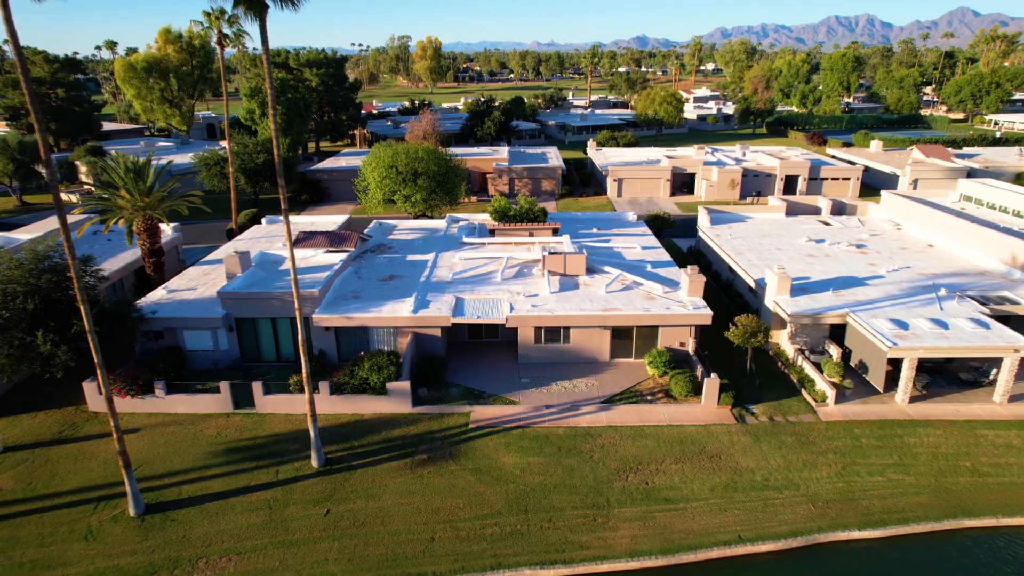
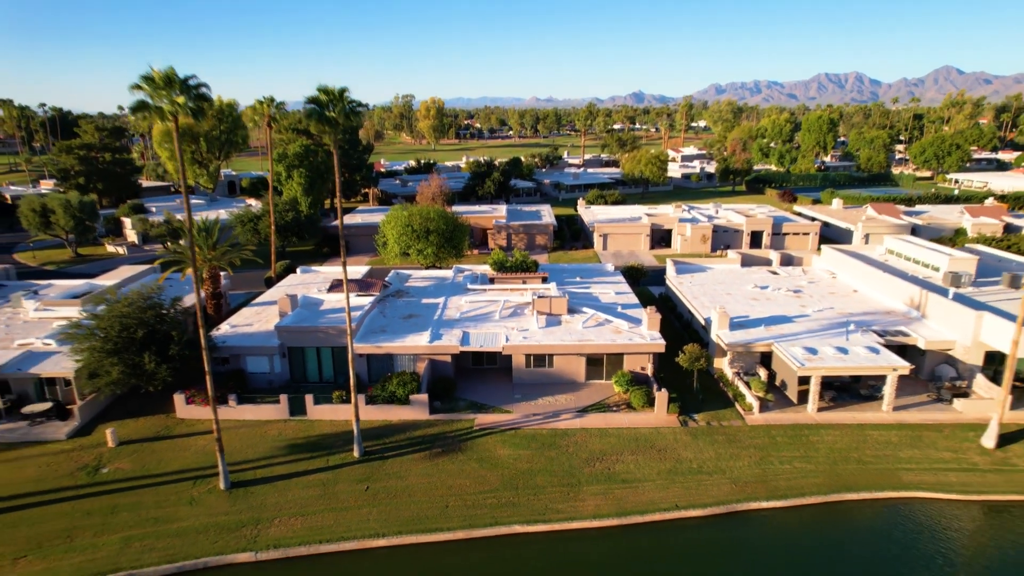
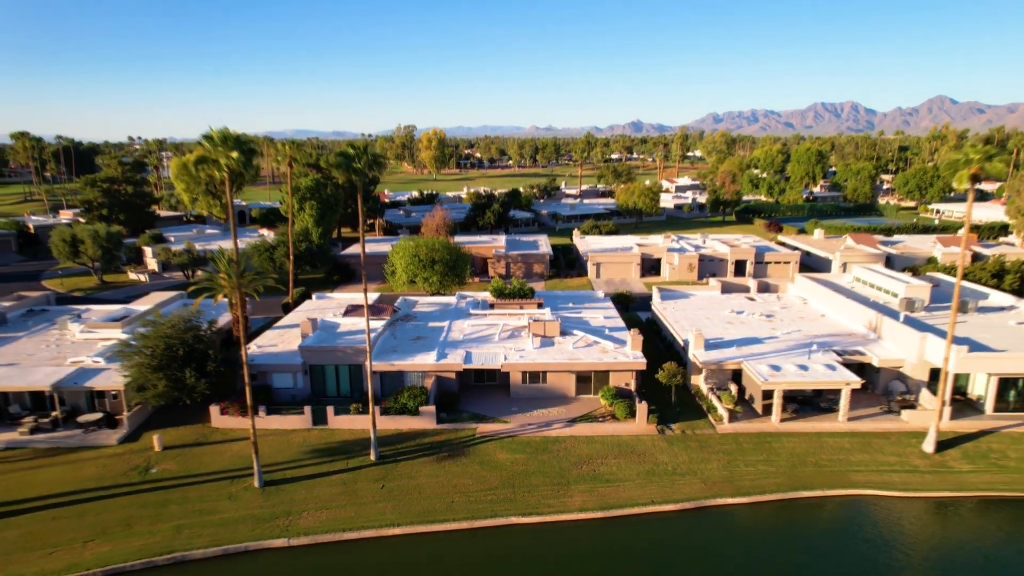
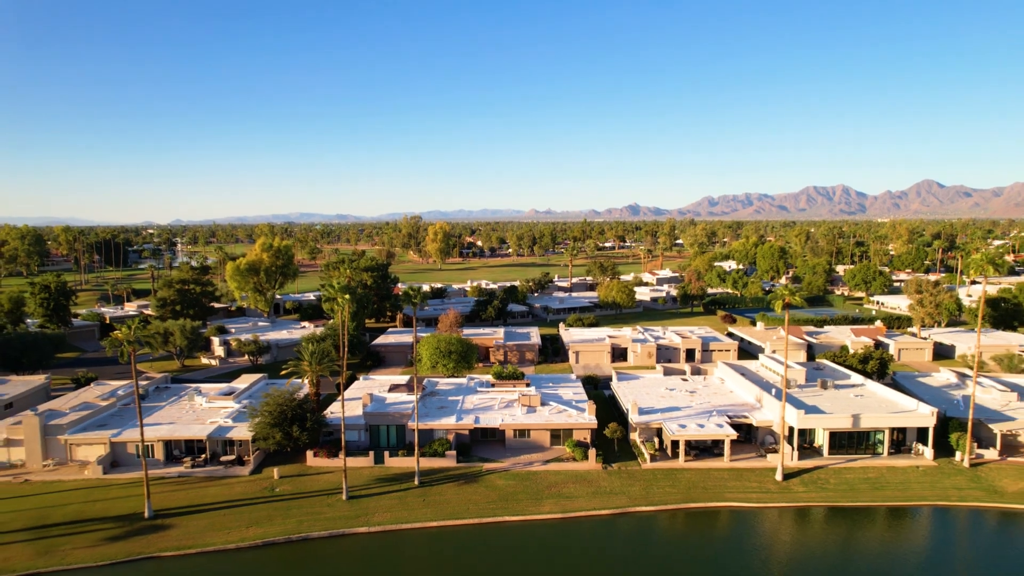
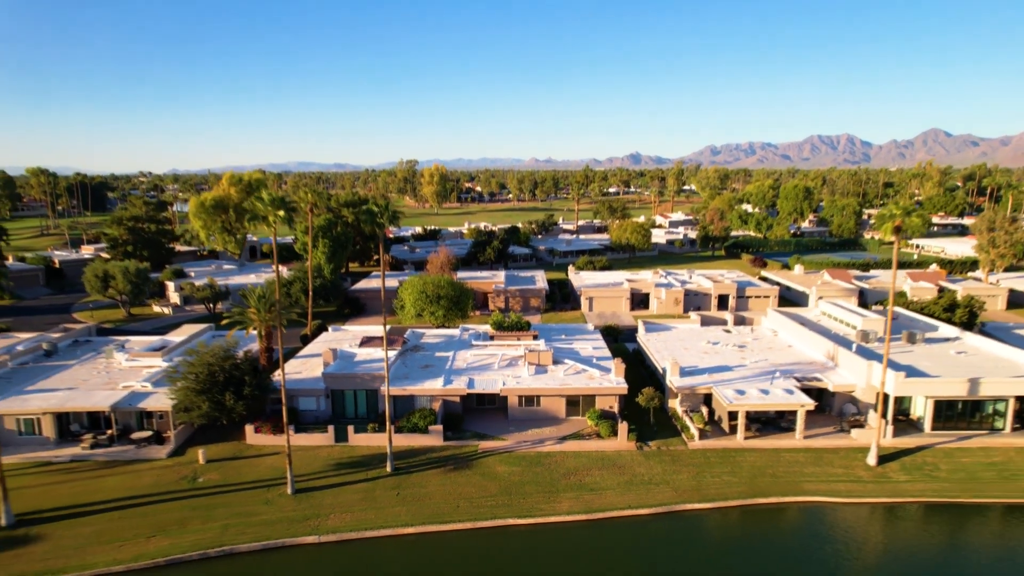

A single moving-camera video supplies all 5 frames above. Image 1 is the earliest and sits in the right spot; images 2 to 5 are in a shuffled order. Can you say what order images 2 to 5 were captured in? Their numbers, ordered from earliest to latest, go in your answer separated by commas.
2, 3, 5, 4
